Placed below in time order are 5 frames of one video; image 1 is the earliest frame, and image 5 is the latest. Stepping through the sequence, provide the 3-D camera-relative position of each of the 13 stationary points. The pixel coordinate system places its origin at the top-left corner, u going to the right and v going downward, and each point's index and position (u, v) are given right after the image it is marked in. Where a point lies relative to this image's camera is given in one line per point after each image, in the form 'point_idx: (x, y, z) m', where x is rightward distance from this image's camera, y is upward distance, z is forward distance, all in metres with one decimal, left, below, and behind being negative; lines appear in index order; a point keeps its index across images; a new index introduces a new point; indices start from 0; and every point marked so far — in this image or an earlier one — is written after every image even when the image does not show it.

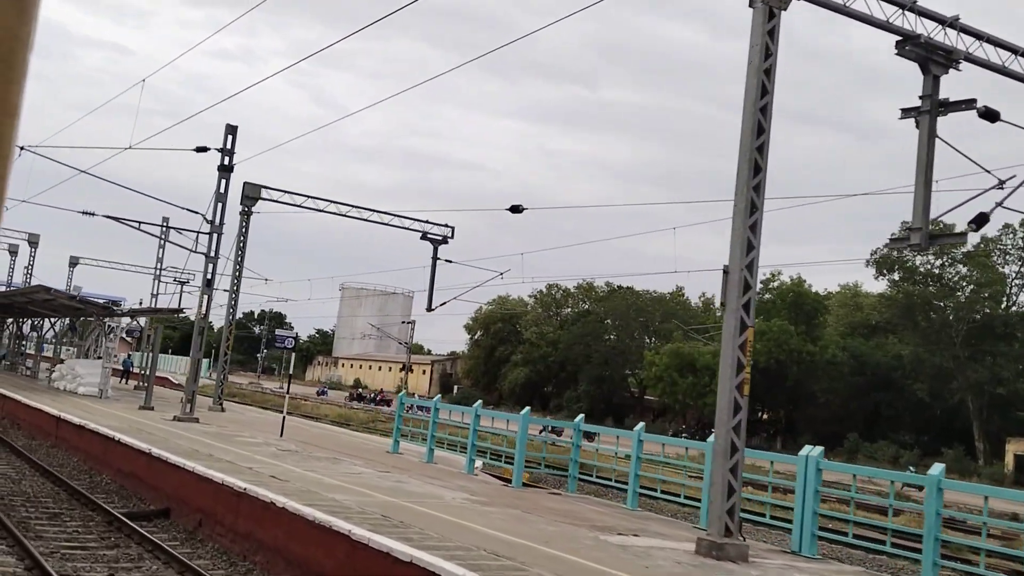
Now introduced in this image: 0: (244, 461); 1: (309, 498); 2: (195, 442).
0: (-4.9, -3.2, +16.1) m
1: (-2.9, -3.0, +12.7) m
2: (-6.8, -3.3, +18.9) m
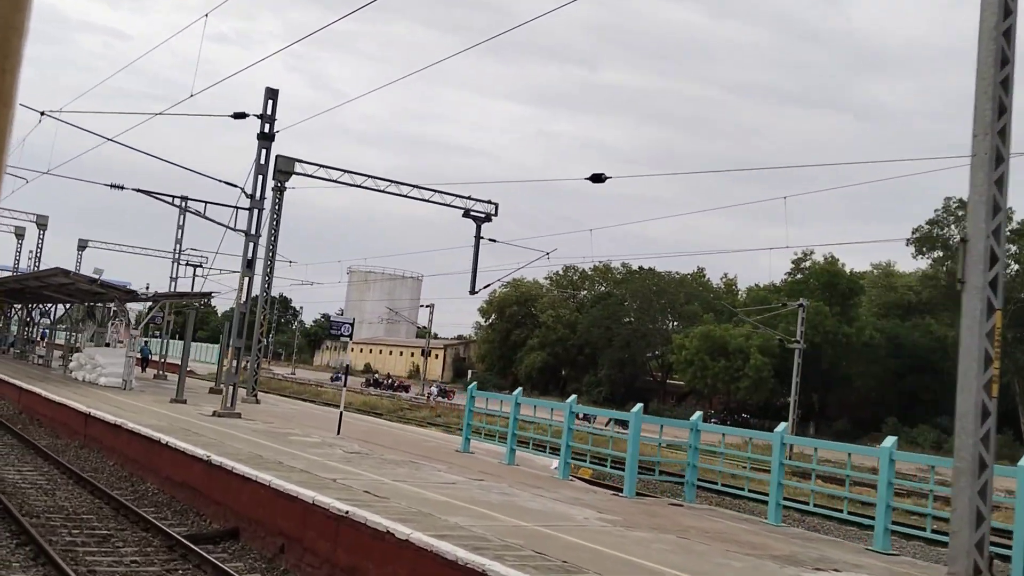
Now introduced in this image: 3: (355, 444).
0: (-3.0, -2.8, +13.7) m
1: (-1.0, -2.8, +10.3) m
2: (-4.8, -2.9, +16.5) m
3: (-3.2, -3.2, +18.2) m
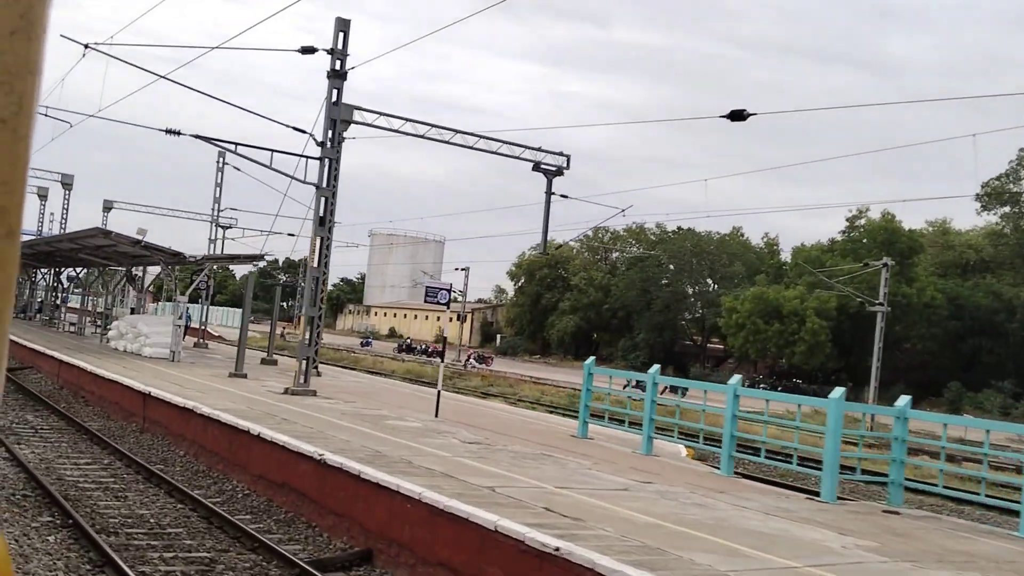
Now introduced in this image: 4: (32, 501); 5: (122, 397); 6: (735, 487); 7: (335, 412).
0: (-0.6, -2.3, +11.0) m
1: (+1.3, -2.4, +7.5) m
2: (-2.4, -2.3, +13.8) m
3: (-0.8, -2.5, +15.5) m
4: (-6.3, -2.8, +11.6) m
5: (-8.8, -2.4, +19.8) m
6: (+3.1, -2.8, +12.4) m
7: (-3.4, -2.3, +16.9) m
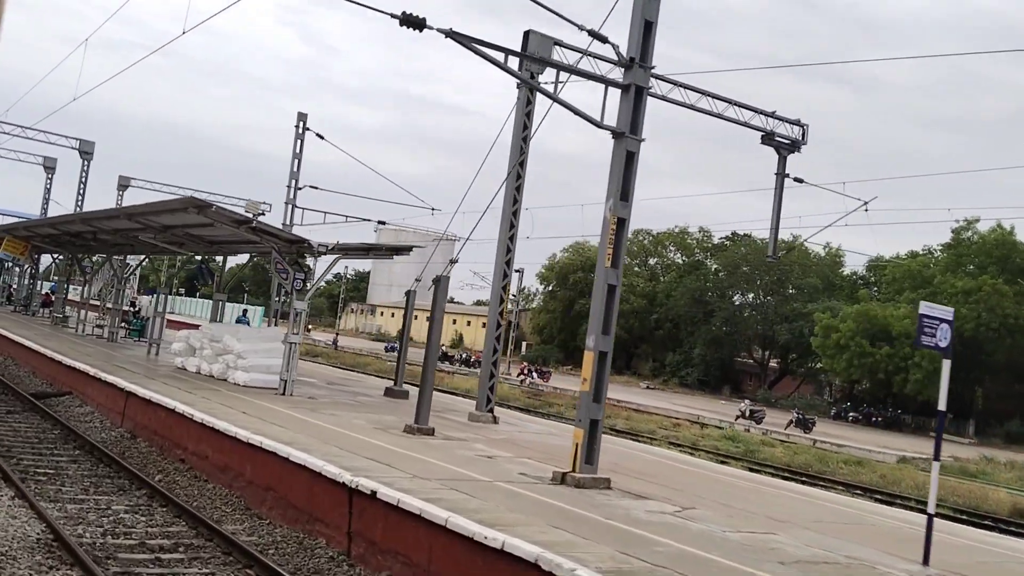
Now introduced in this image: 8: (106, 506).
0: (+5.4, -2.7, +3.0) m
1: (+7.4, -2.8, -0.4) m
2: (+3.5, -2.6, +5.7) m
3: (+5.1, -2.9, +7.5) m
4: (-0.3, -3.0, +3.4) m
5: (-3.0, -2.5, +11.5) m
6: (+9.1, -3.3, +4.4) m
7: (+2.5, -2.6, +8.8) m
8: (-5.5, -2.9, +11.9) m
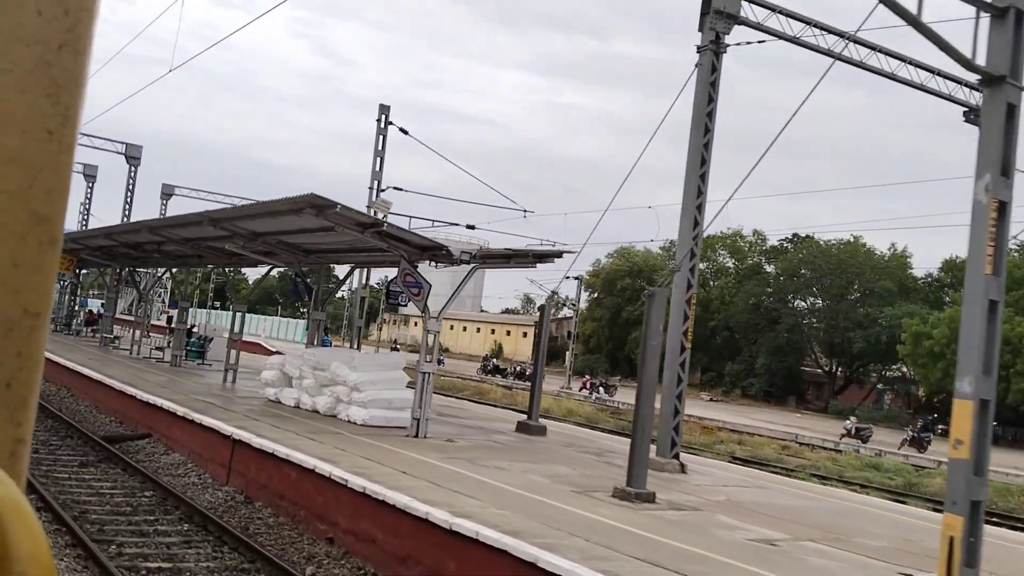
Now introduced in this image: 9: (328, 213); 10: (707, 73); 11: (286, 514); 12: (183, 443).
0: (+8.4, -2.7, -0.9) m
1: (+10.3, -2.8, -4.3) m
2: (+6.5, -2.7, +1.9) m
3: (+8.2, -2.9, +3.6) m
4: (+2.7, -3.1, -0.4) m
5: (+0.2, -2.7, +7.8) m
6: (+12.1, -3.3, +0.5) m
7: (+5.6, -2.8, +4.9) m
8: (-2.4, -3.2, +8.2) m
9: (-3.3, +1.2, +15.0) m
10: (+3.5, +3.8, +15.8) m
11: (-3.2, -3.1, +12.3) m
12: (-6.0, -2.7, +16.0) m
